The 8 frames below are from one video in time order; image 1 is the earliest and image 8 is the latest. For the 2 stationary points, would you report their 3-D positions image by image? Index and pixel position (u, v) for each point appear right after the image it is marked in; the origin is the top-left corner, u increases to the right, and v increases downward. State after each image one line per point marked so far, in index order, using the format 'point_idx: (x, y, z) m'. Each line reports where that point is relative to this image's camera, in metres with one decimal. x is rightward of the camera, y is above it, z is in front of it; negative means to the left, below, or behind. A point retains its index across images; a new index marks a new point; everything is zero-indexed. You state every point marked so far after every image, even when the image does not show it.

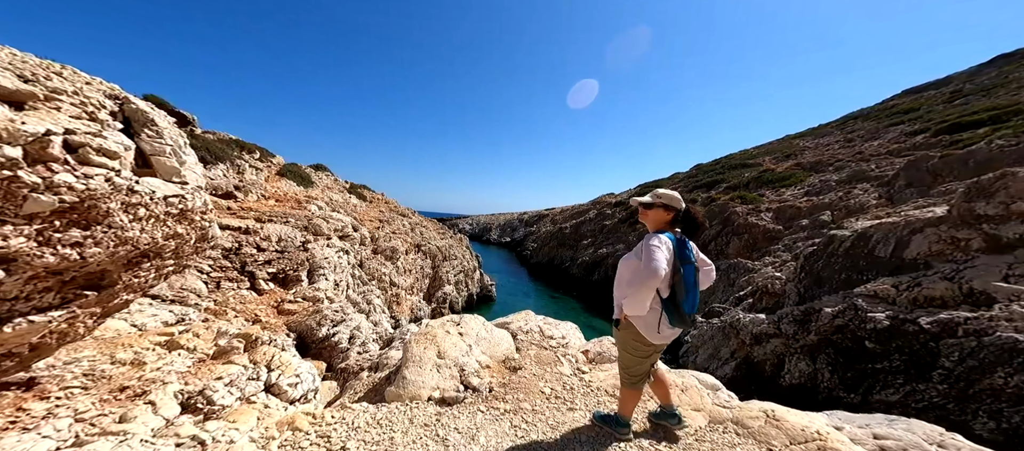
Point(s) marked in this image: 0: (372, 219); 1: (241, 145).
0: (-7.5, +0.4, +18.1) m
1: (-14.3, +4.2, +18.1) m
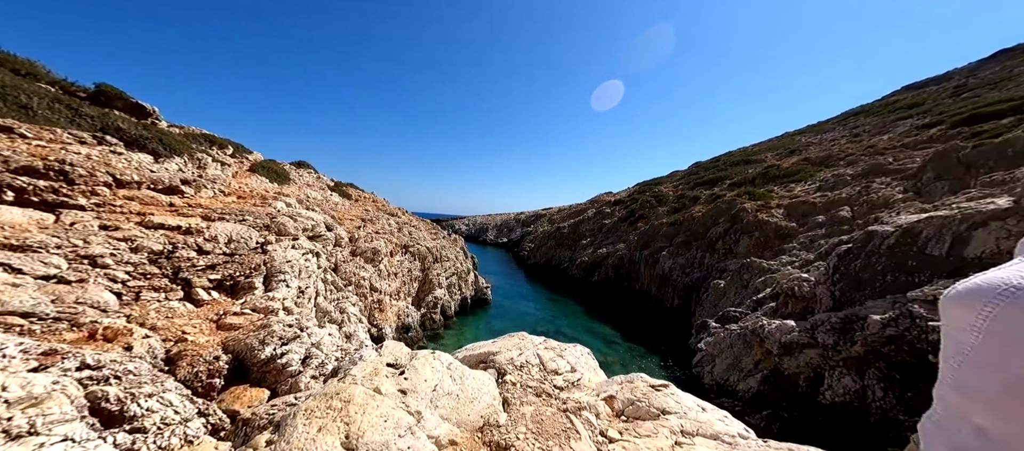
0: (-7.6, +0.4, +16.5) m
1: (-14.5, +4.1, +16.5) m
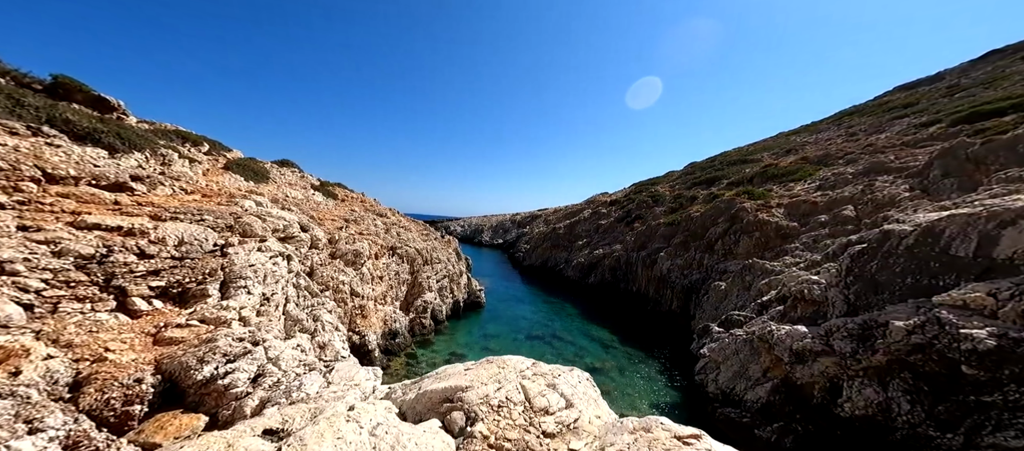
0: (-8.0, +0.3, +15.5) m
1: (-14.9, +4.0, +15.5) m
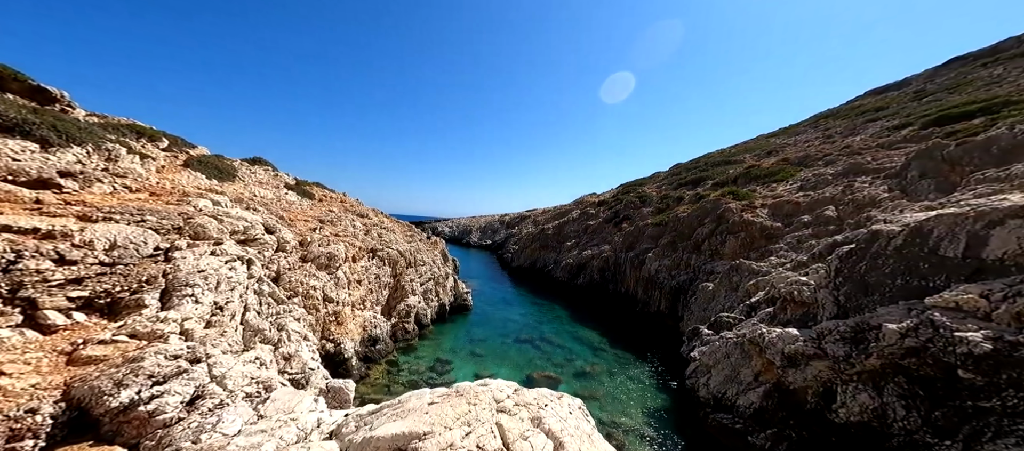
0: (-8.6, +0.3, +14.6) m
1: (-15.5, +4.0, +14.3) m
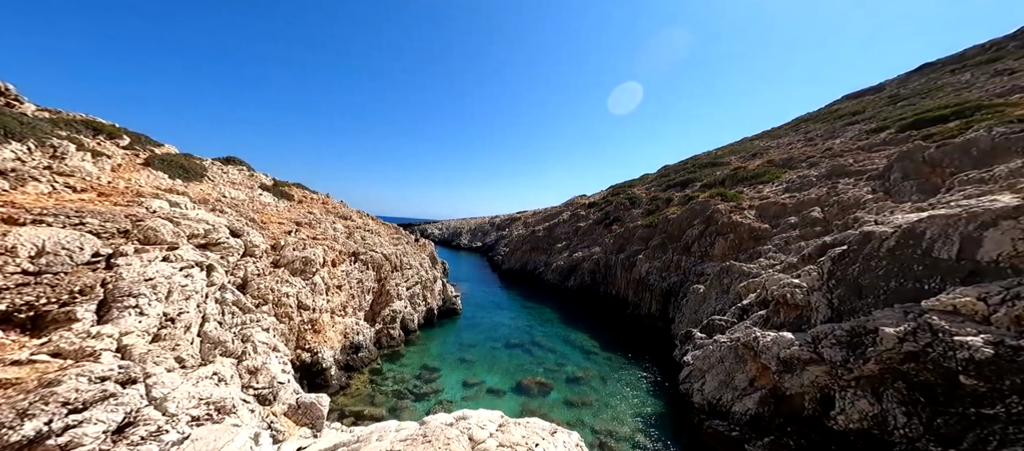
0: (-9.1, +0.1, +13.7) m
1: (-16.0, +3.8, +13.2) m
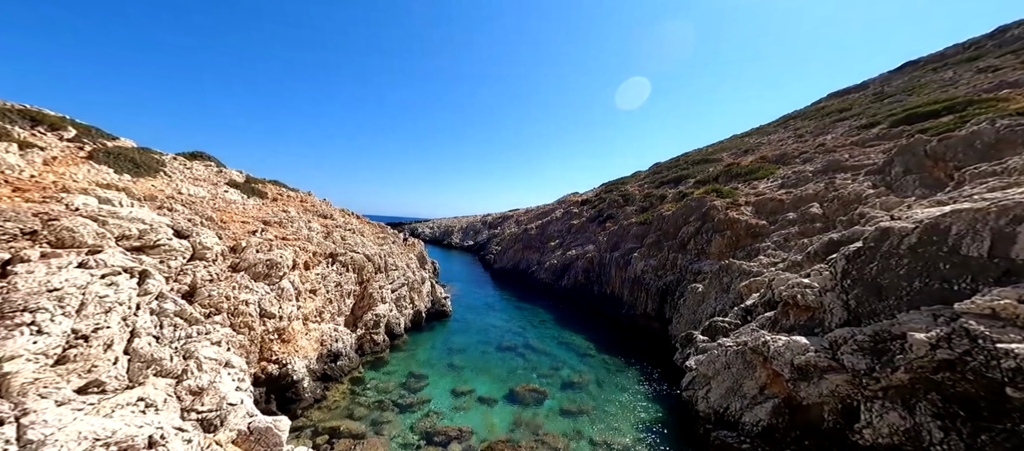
0: (-9.4, +0.2, +12.4) m
1: (-16.3, +3.8, +11.7) m
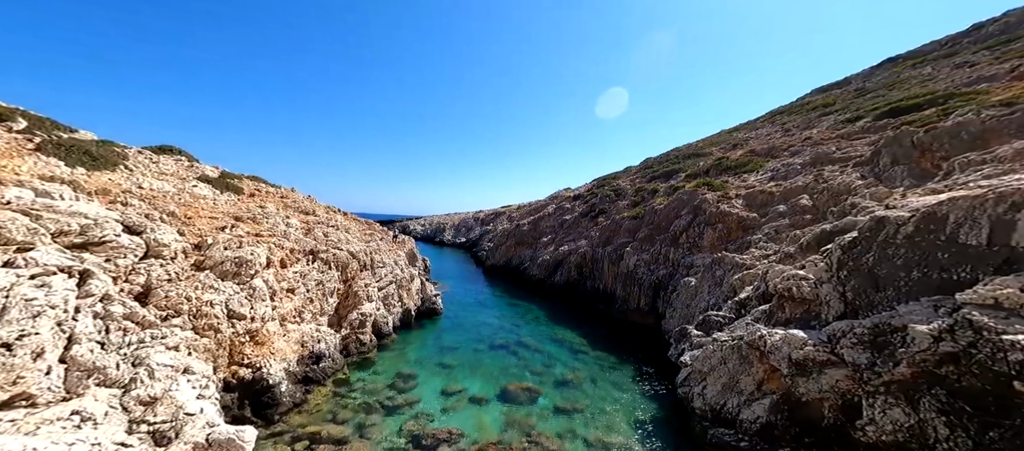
0: (-9.8, +0.3, +11.6) m
1: (-16.7, +3.8, +10.7) m
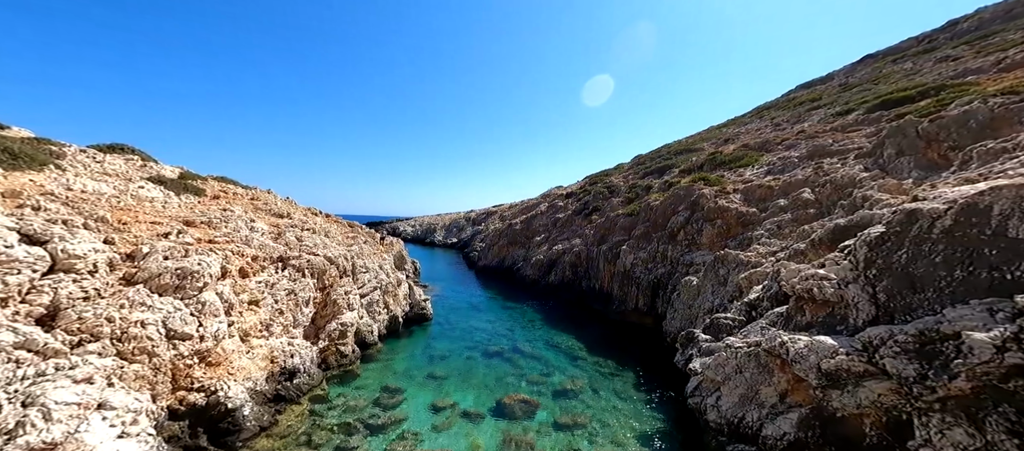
0: (-10.0, +0.1, +10.1) m
1: (-17.0, +3.5, +9.0) m
